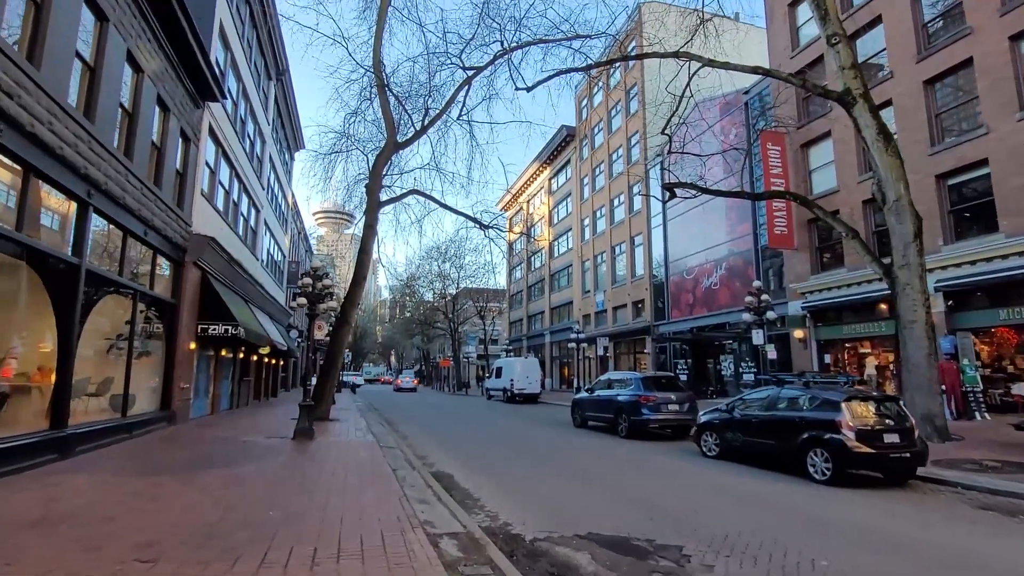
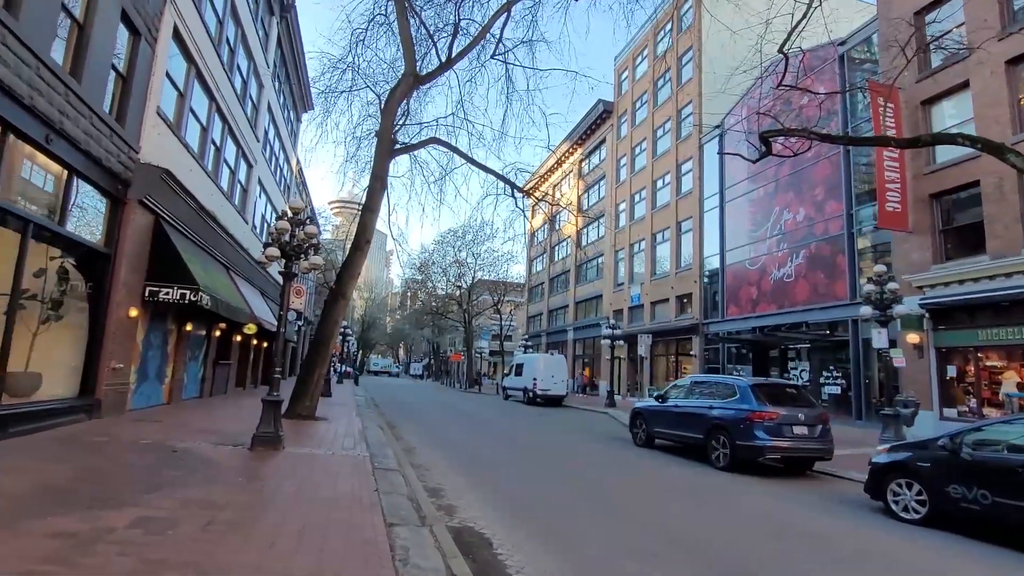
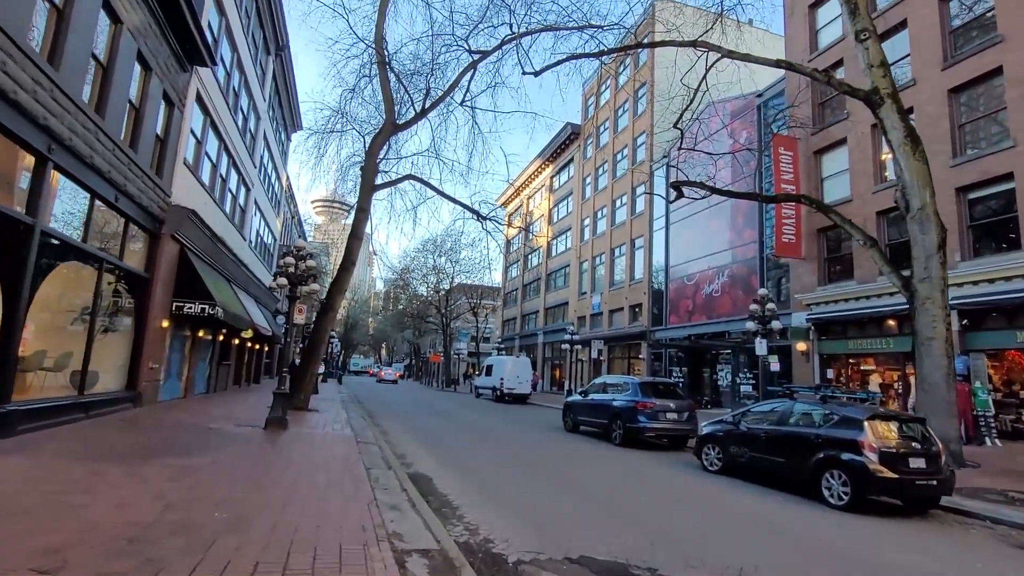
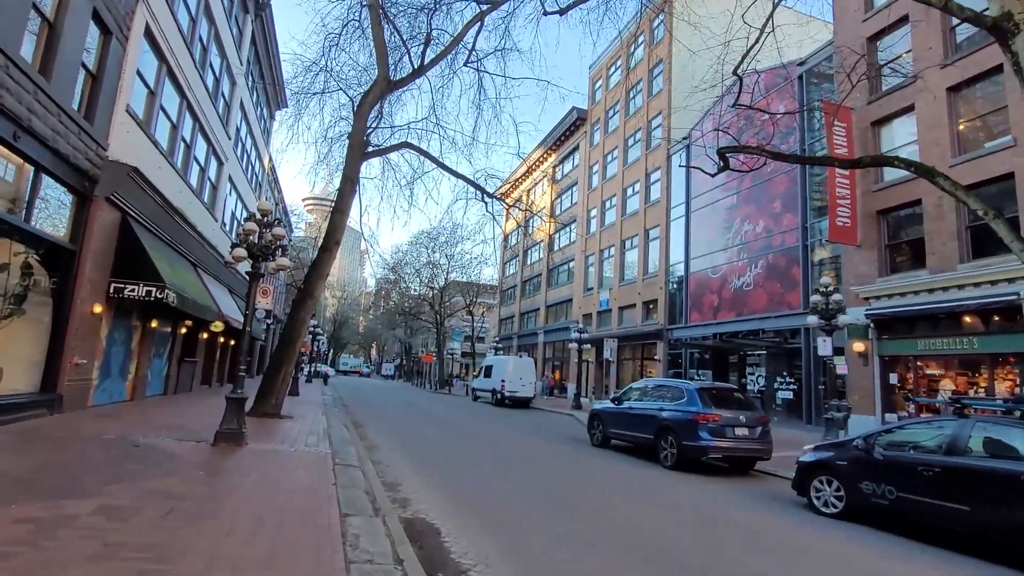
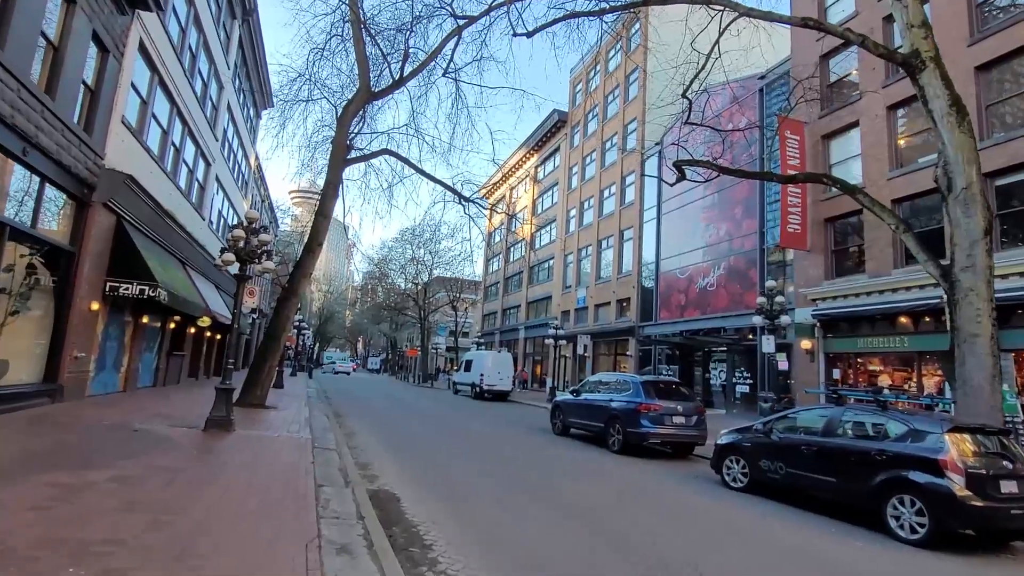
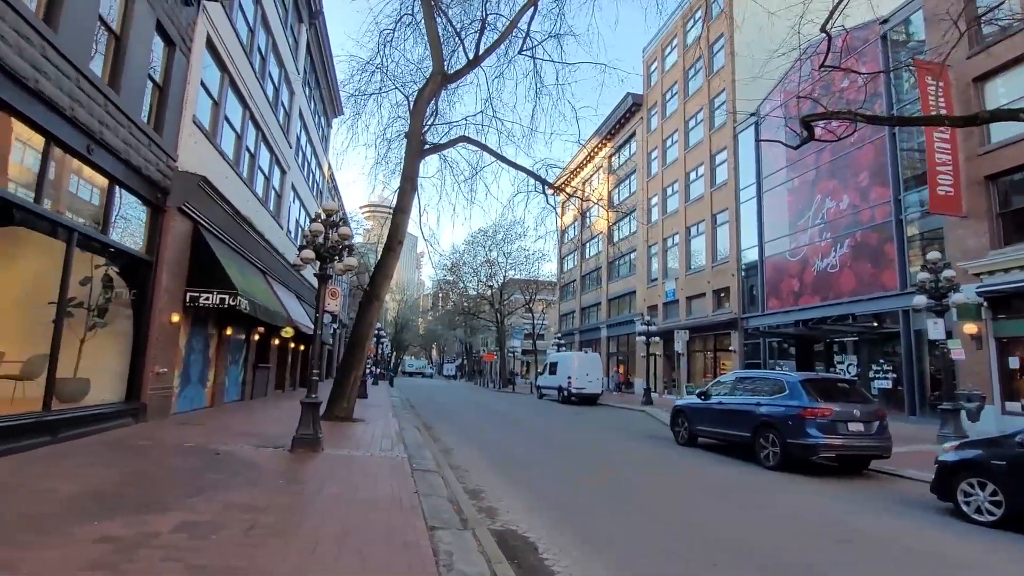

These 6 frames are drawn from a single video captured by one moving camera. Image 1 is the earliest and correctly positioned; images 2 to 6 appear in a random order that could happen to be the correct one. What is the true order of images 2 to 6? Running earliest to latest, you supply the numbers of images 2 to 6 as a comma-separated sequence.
3, 5, 4, 2, 6
